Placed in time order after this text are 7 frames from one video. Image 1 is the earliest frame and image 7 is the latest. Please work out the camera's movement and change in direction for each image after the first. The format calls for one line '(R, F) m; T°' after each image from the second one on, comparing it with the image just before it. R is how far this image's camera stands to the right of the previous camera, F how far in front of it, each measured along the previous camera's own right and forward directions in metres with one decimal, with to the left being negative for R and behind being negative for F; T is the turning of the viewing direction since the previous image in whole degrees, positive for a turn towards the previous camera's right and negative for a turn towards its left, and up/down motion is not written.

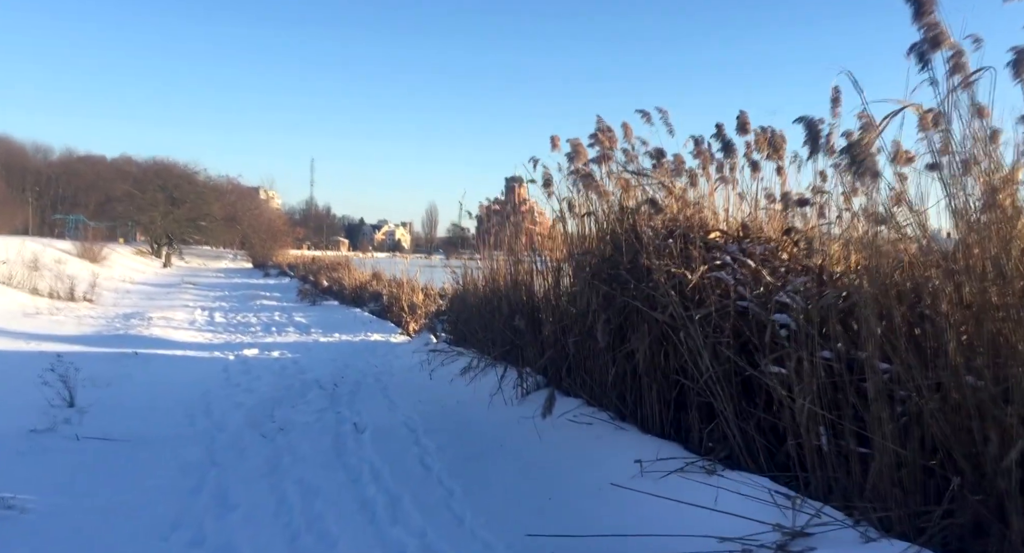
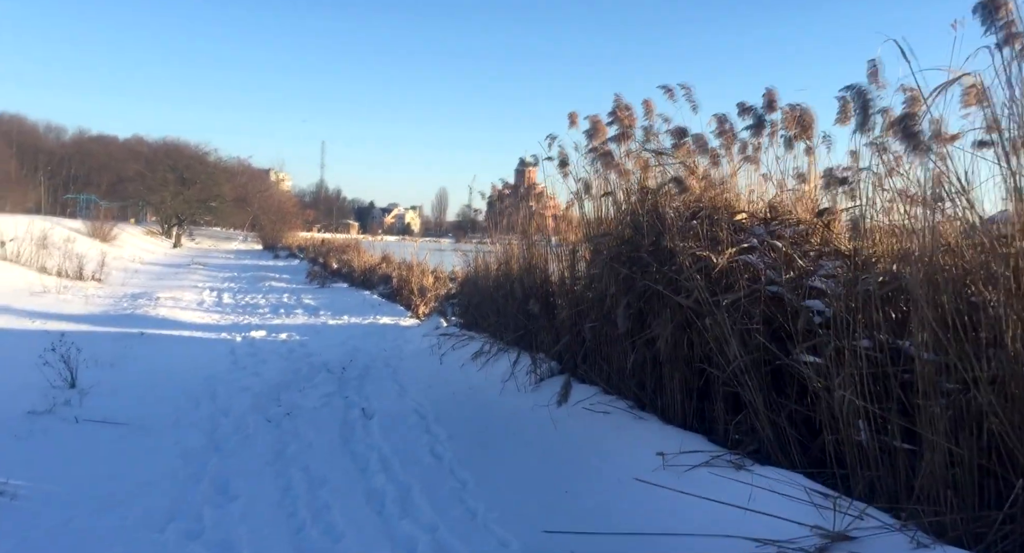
(0.0, +0.2) m; -1°
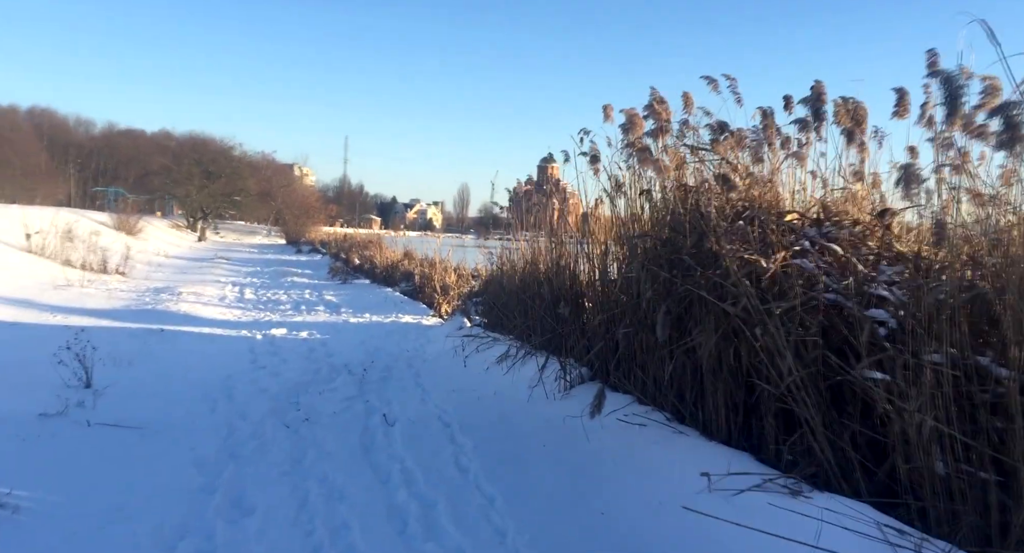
(-0.1, +0.2) m; -2°
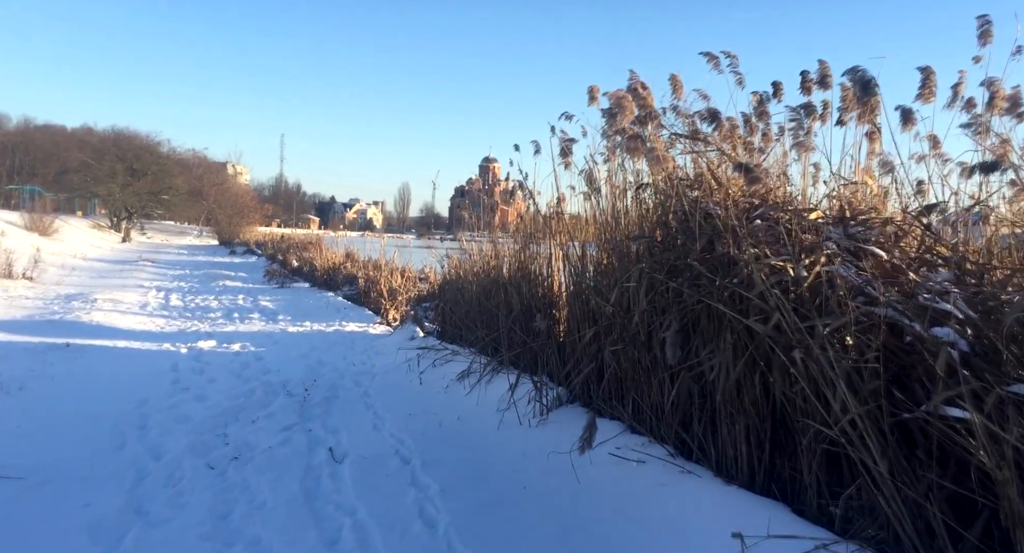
(-0.2, +0.7) m; +5°
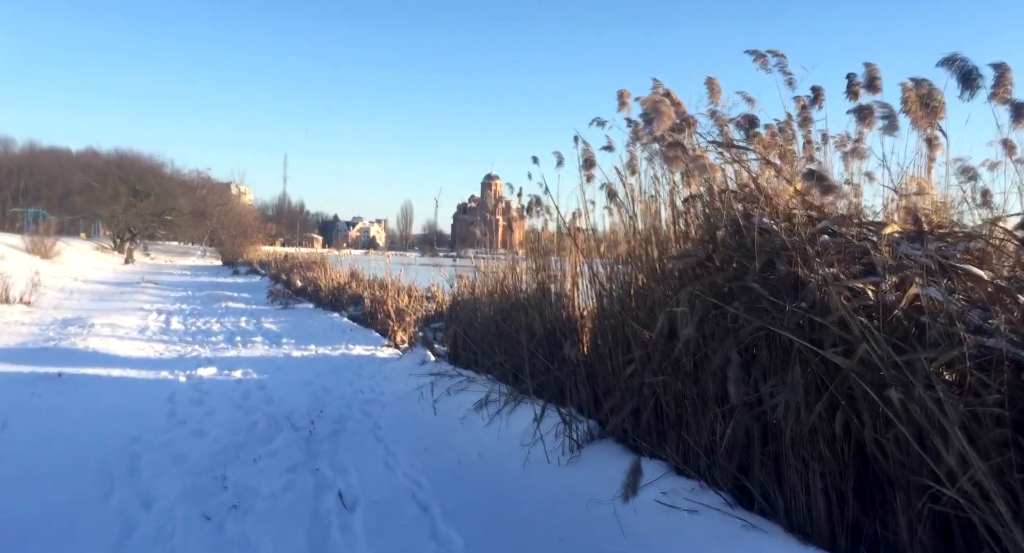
(-0.1, +0.4) m; 0°
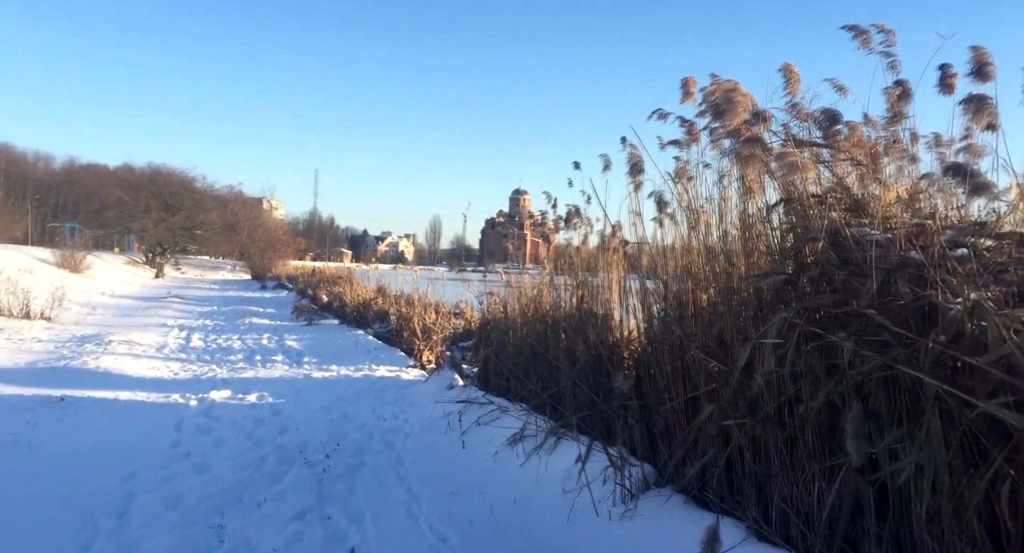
(-0.1, +0.5) m; -2°
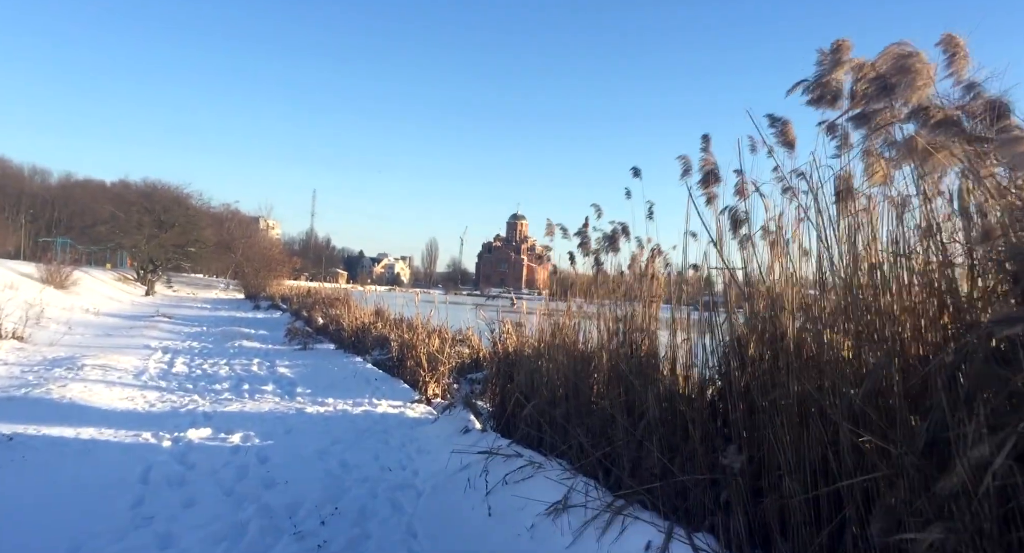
(-0.3, +0.8) m; 0°
